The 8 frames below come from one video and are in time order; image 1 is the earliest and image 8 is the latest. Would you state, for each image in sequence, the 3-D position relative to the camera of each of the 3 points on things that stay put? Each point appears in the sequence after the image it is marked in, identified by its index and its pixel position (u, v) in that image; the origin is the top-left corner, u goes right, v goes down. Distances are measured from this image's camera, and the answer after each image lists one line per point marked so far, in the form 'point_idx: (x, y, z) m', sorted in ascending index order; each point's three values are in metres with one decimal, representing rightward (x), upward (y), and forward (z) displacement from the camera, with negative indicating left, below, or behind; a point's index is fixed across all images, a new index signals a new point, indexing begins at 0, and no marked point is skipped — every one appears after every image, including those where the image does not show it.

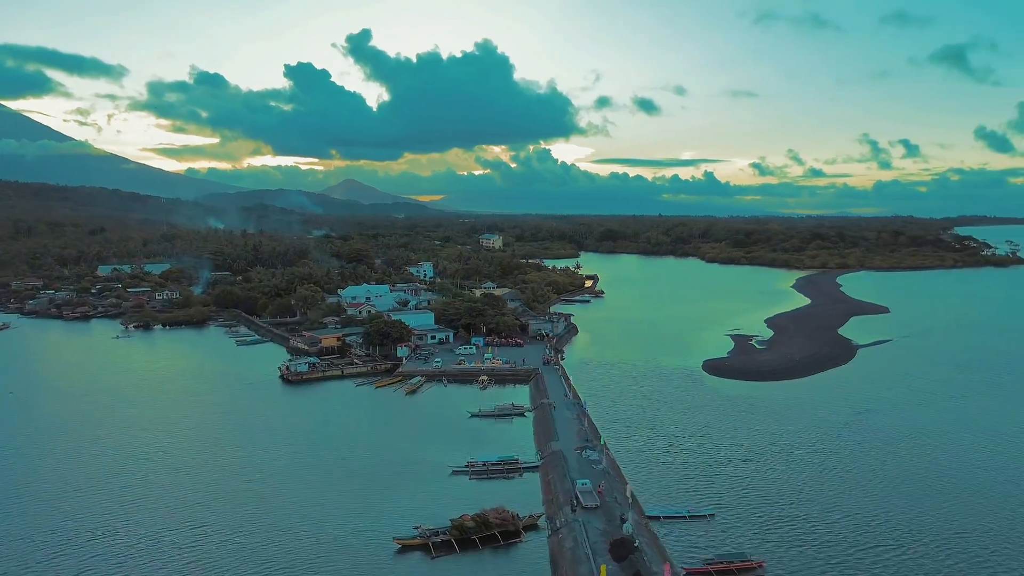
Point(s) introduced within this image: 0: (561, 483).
0: (+1.2, -4.6, +17.0) m
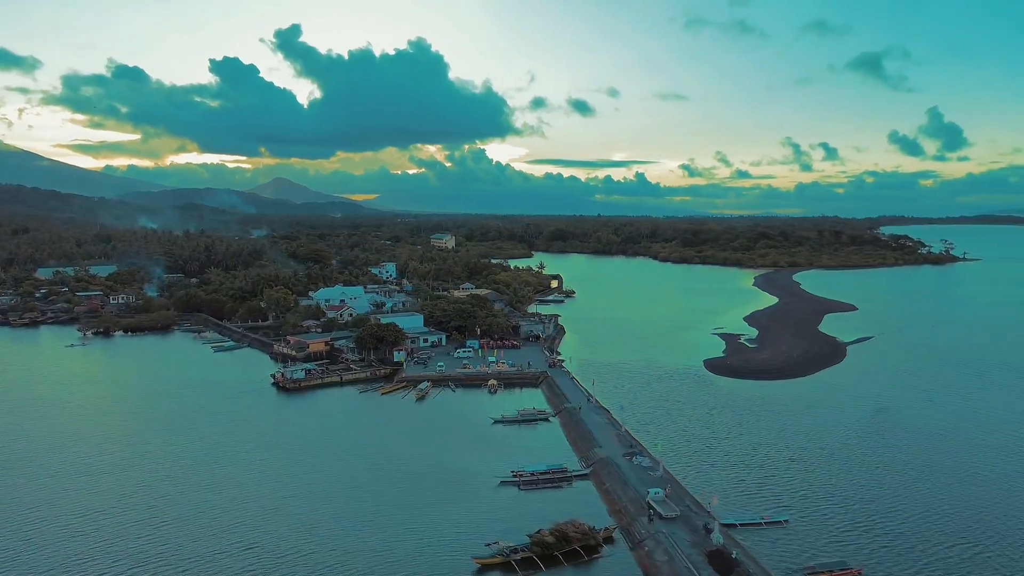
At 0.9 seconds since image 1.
0: (+2.6, -4.6, +16.4) m
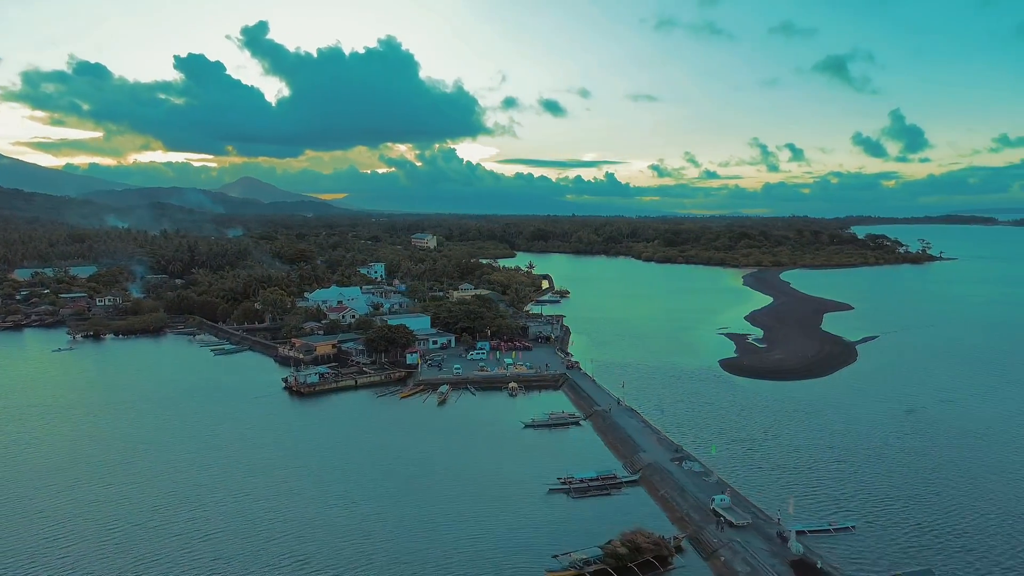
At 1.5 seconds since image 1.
0: (+3.8, -4.6, +16.0) m
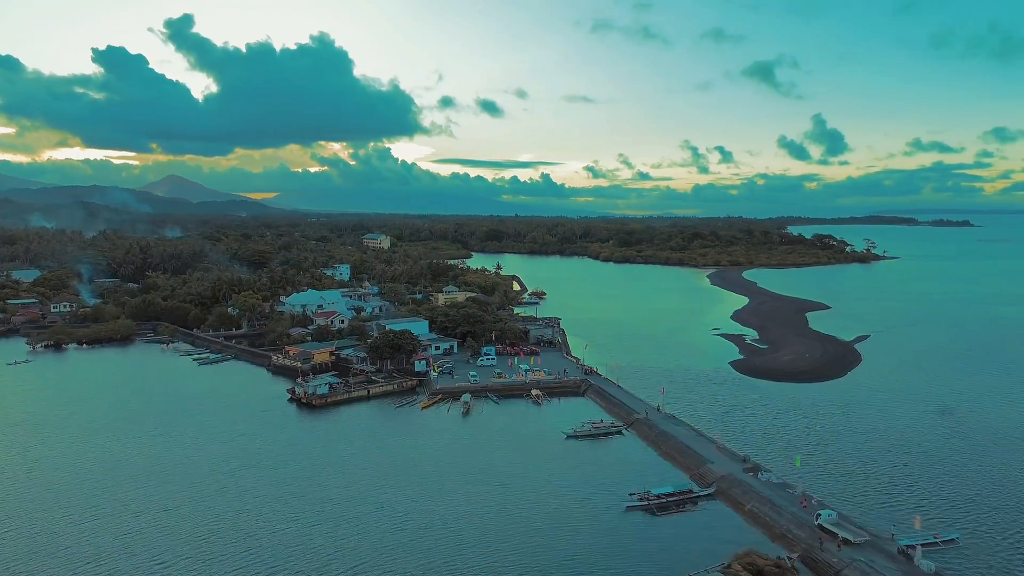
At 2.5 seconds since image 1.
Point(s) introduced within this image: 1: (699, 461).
0: (+5.6, -4.7, +15.2) m
1: (+4.8, -4.4, +18.6) m
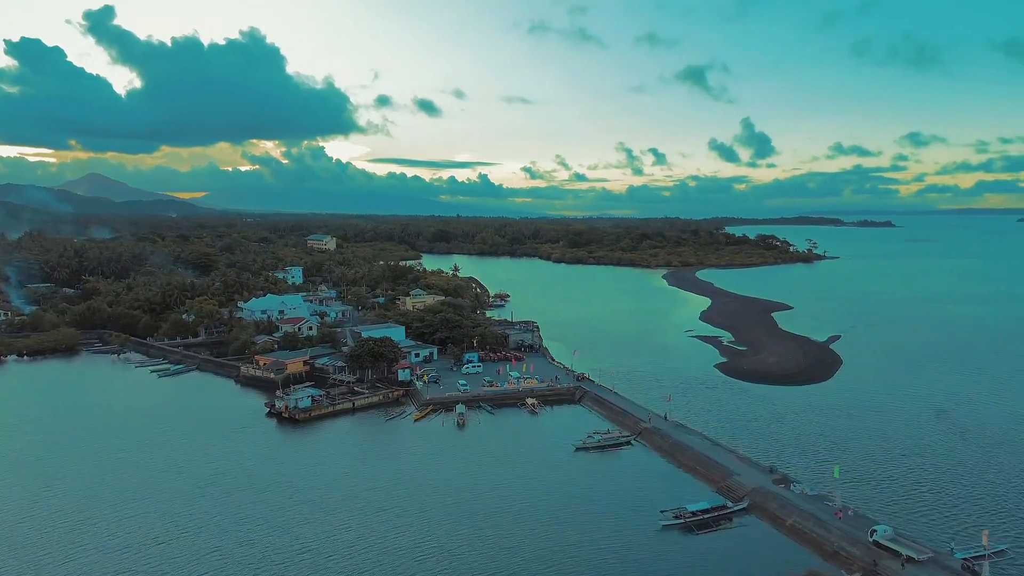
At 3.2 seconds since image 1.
0: (+6.3, -4.9, +14.6) m
1: (+5.2, -4.6, +17.9) m
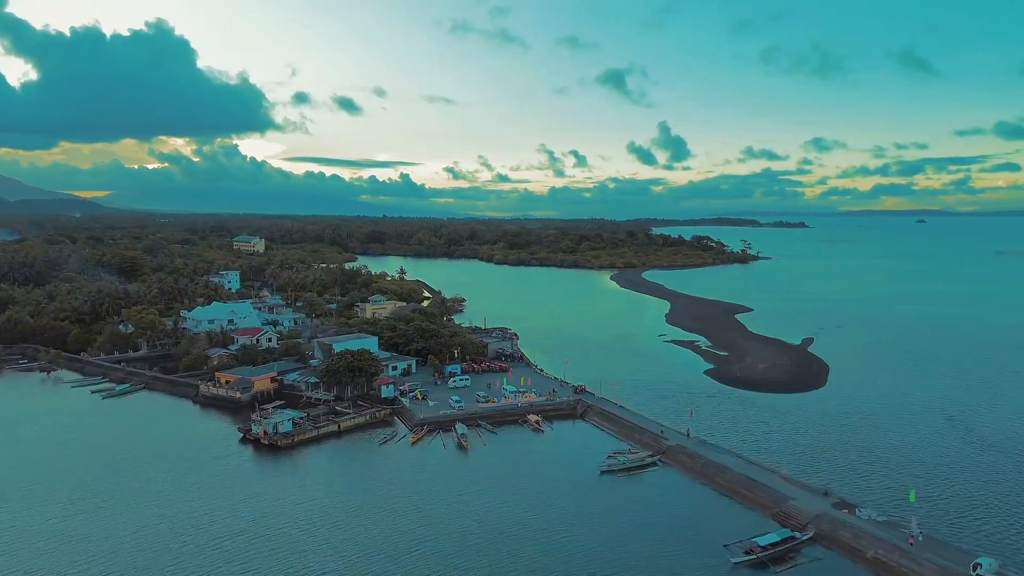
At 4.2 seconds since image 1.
0: (+7.4, -5.0, +13.4) m
1: (+6.0, -4.8, +16.5) m
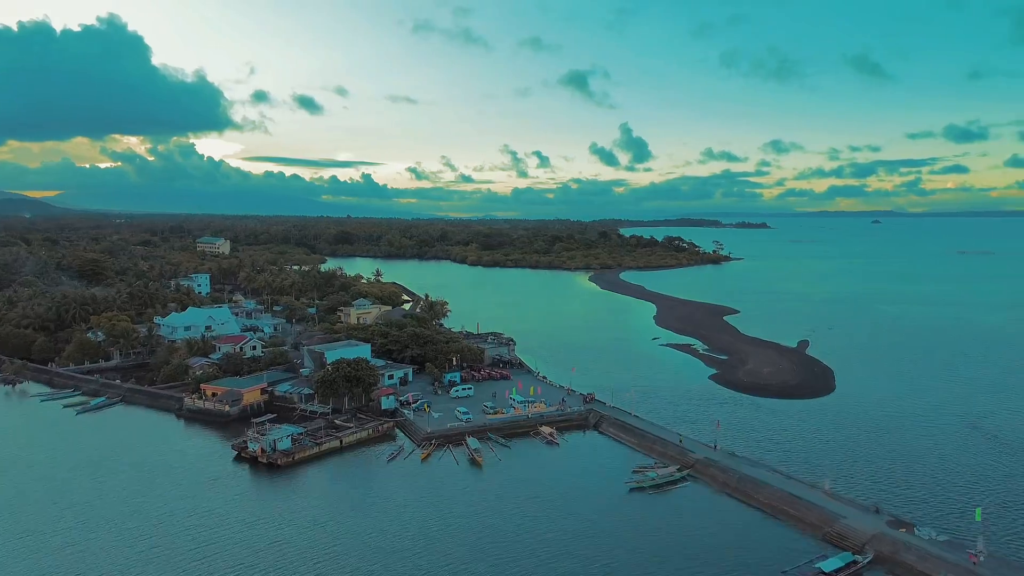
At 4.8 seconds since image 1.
0: (+8.3, -5.2, +12.5) m
1: (+6.7, -4.9, +15.6) m
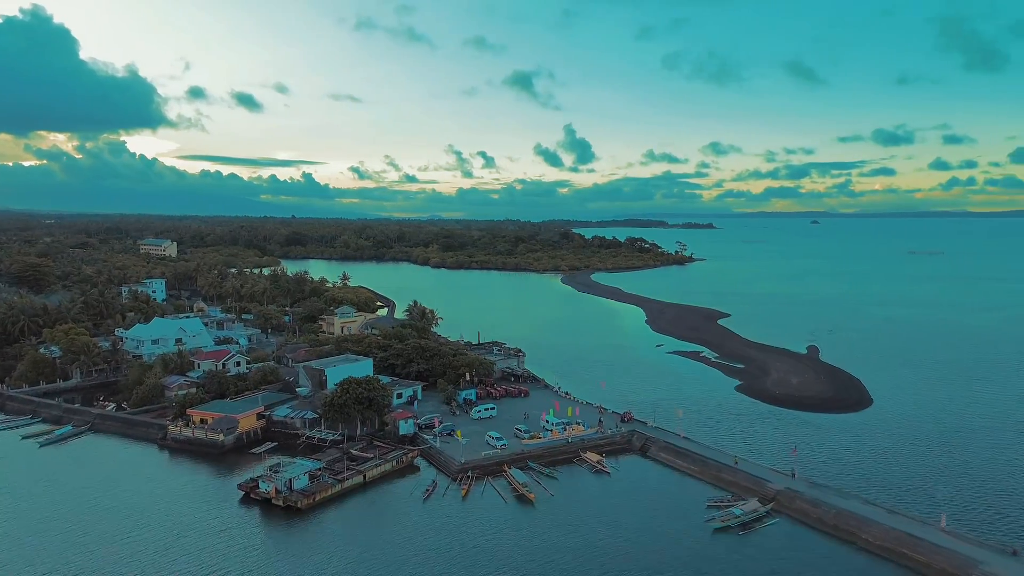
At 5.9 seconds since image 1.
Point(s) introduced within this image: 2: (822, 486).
0: (+10.2, -5.4, +10.7) m
1: (+8.4, -5.1, +13.7) m
2: (+7.5, -4.8, +17.5) m
